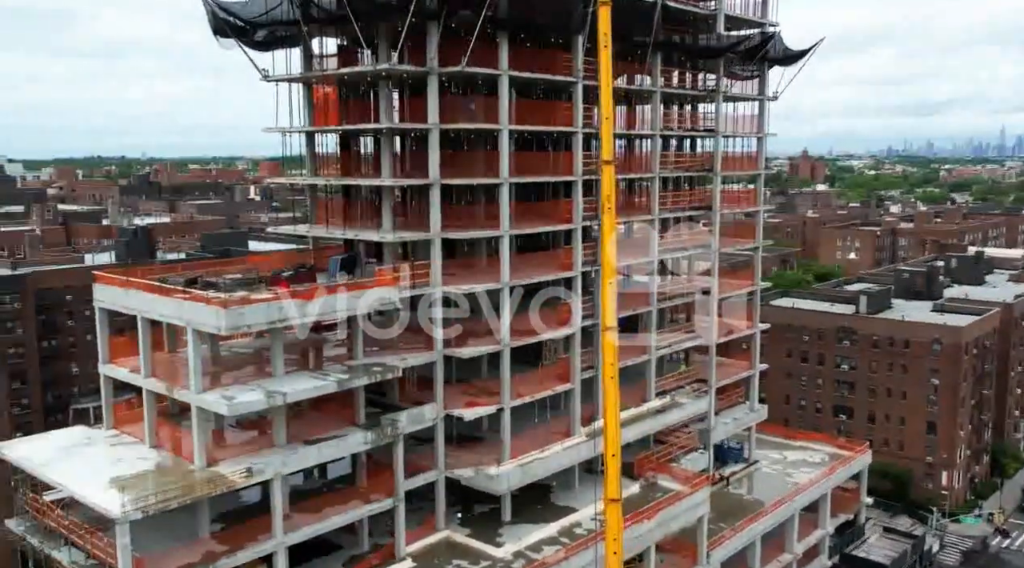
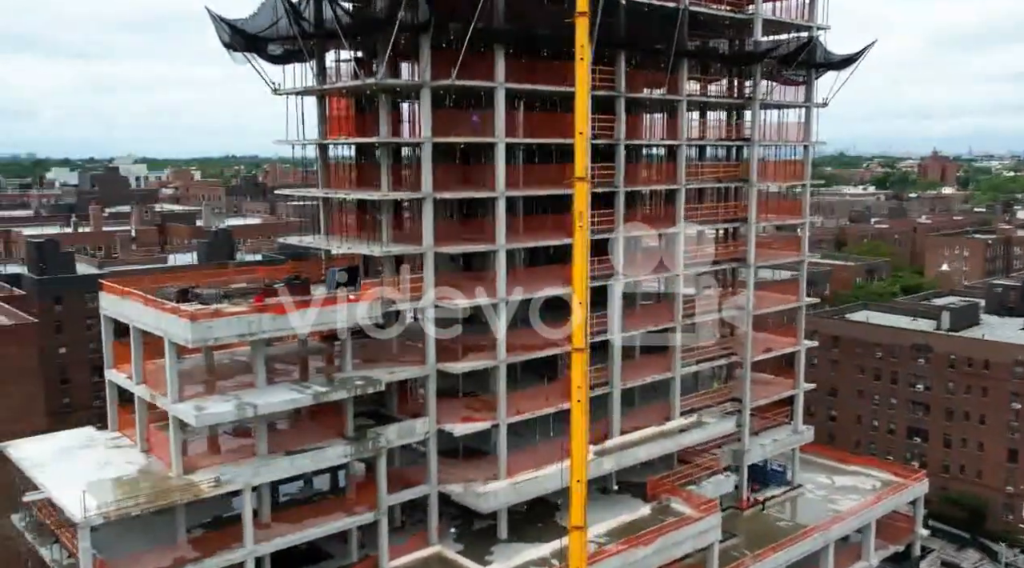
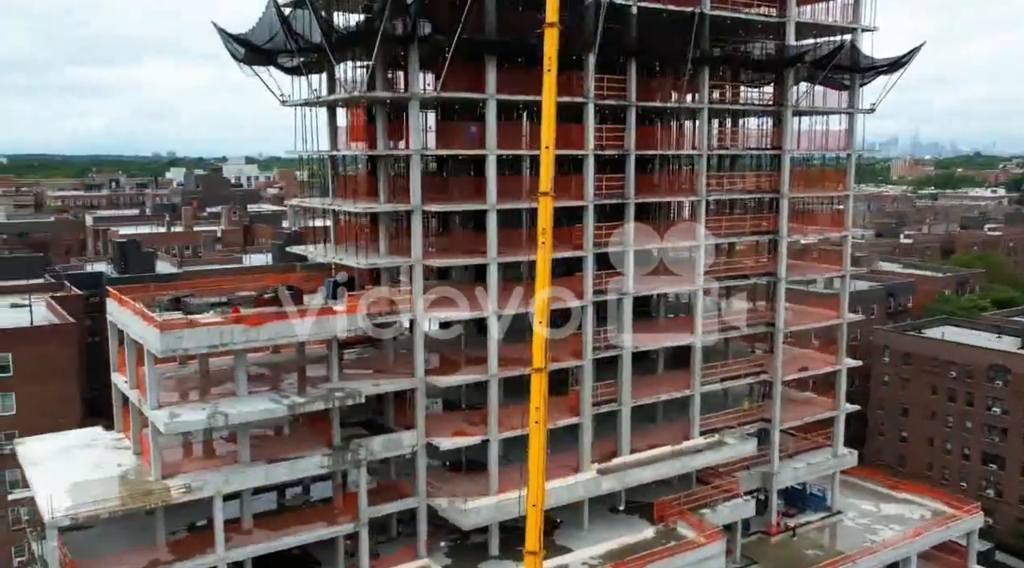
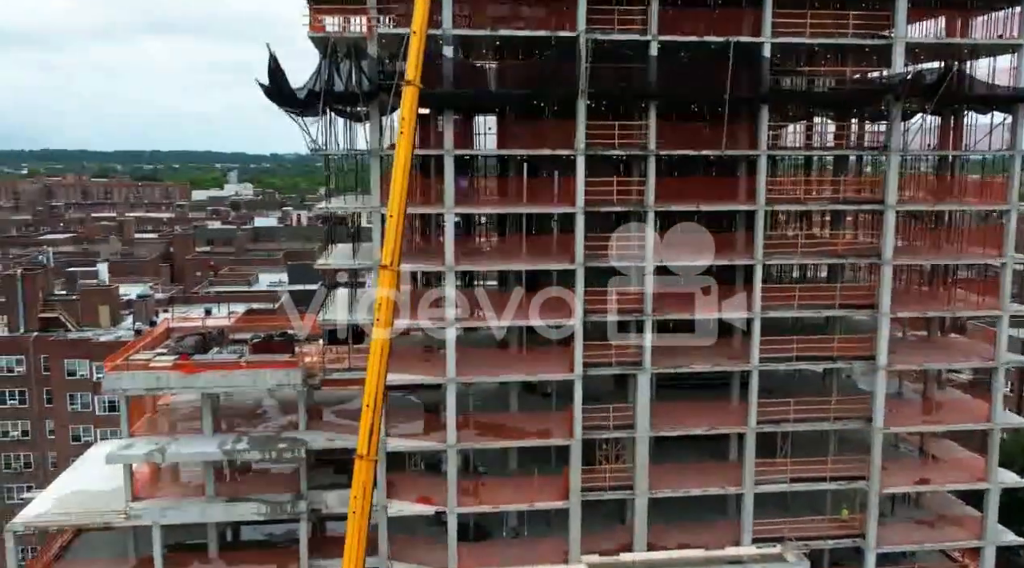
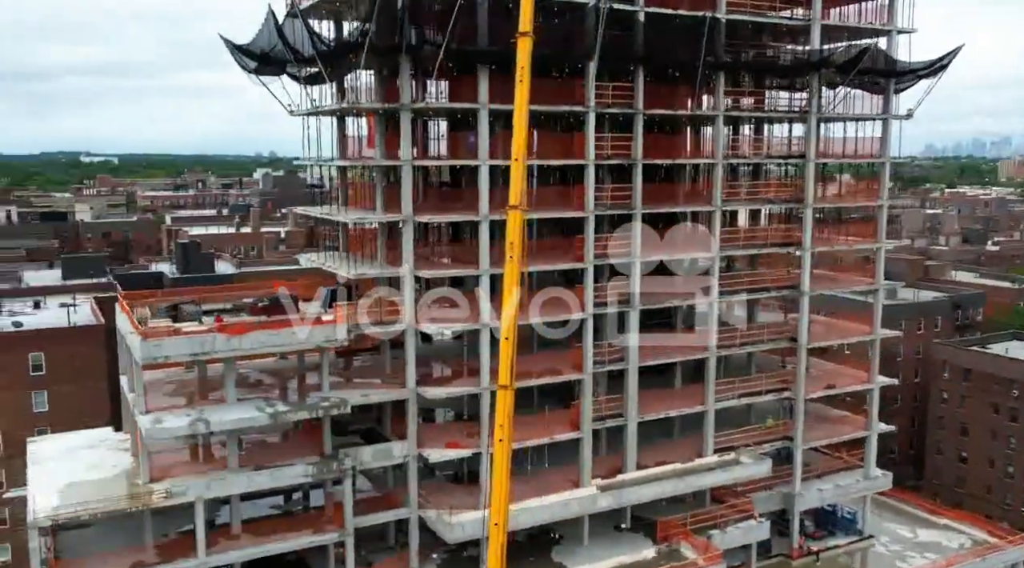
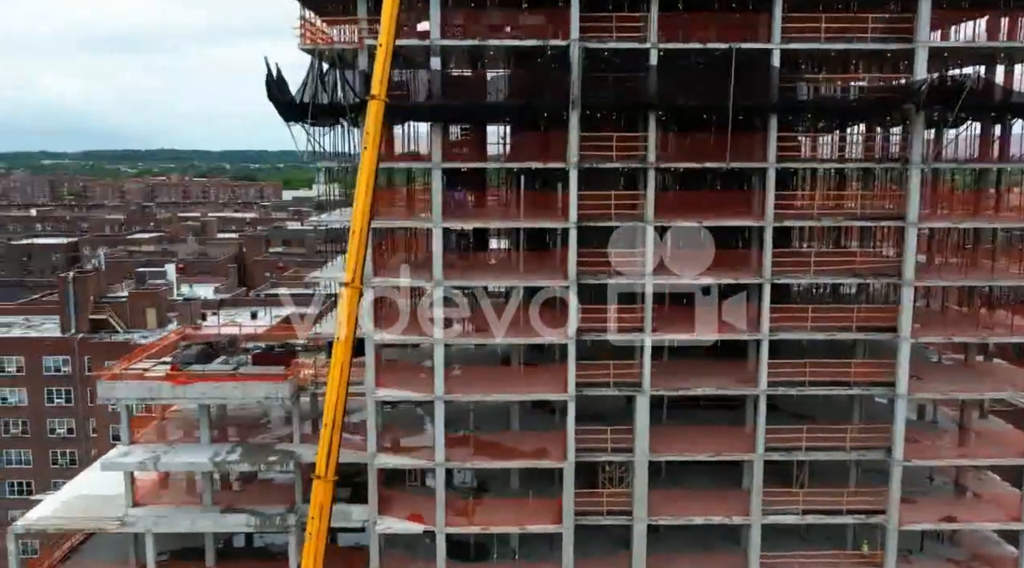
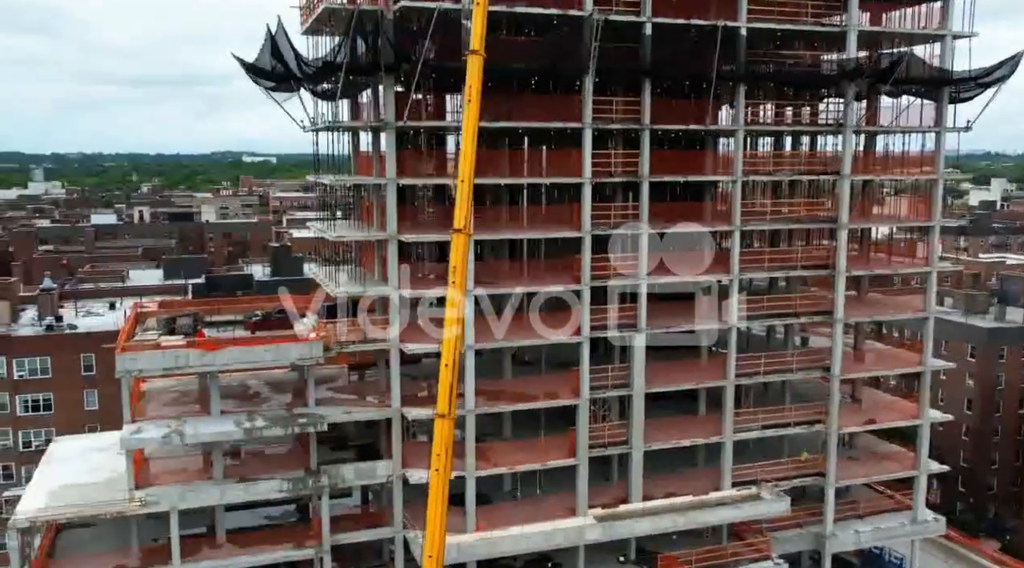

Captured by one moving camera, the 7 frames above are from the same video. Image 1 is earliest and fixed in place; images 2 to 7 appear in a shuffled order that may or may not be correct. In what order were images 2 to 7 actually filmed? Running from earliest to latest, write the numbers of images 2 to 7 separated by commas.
2, 3, 5, 7, 4, 6
